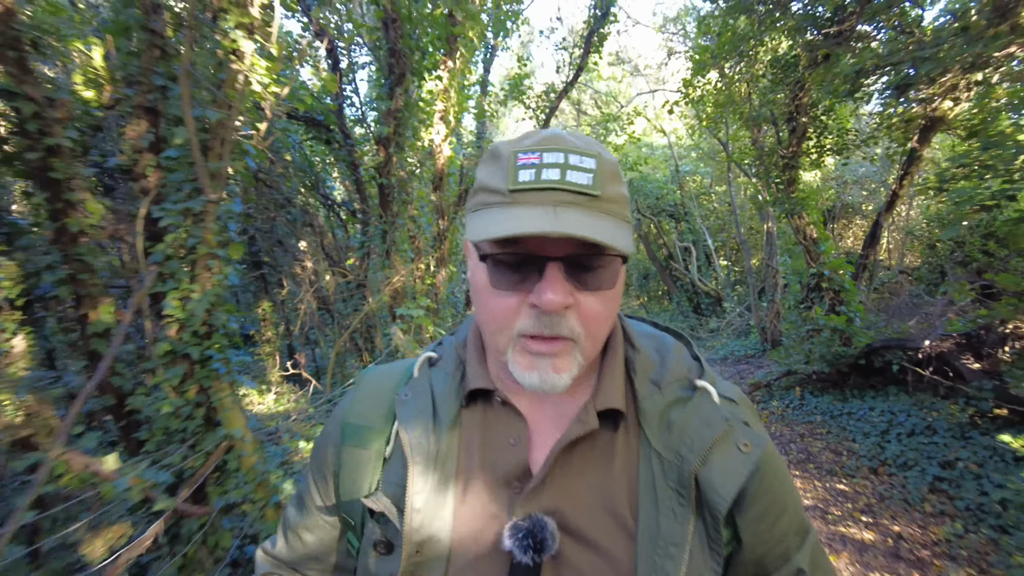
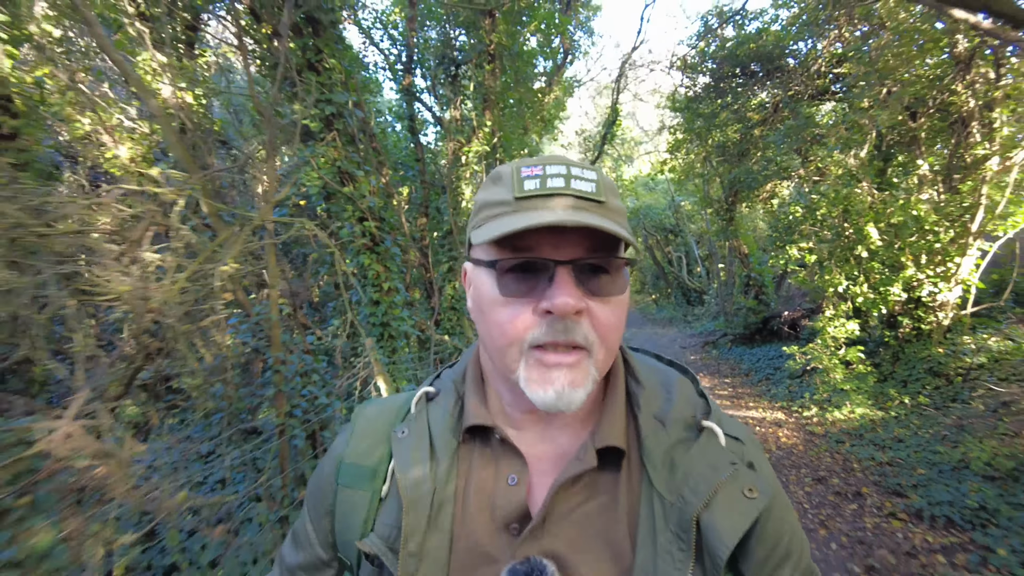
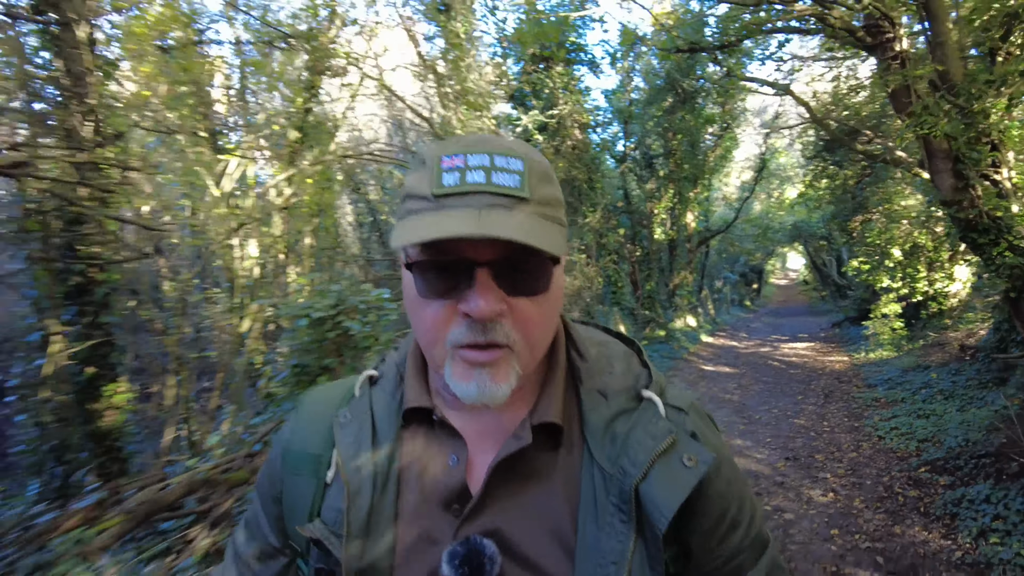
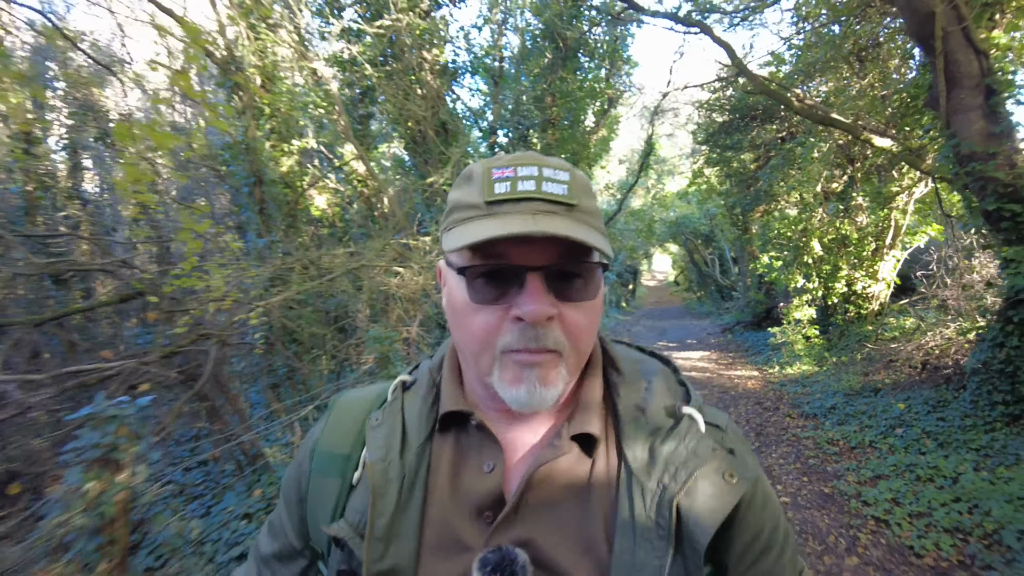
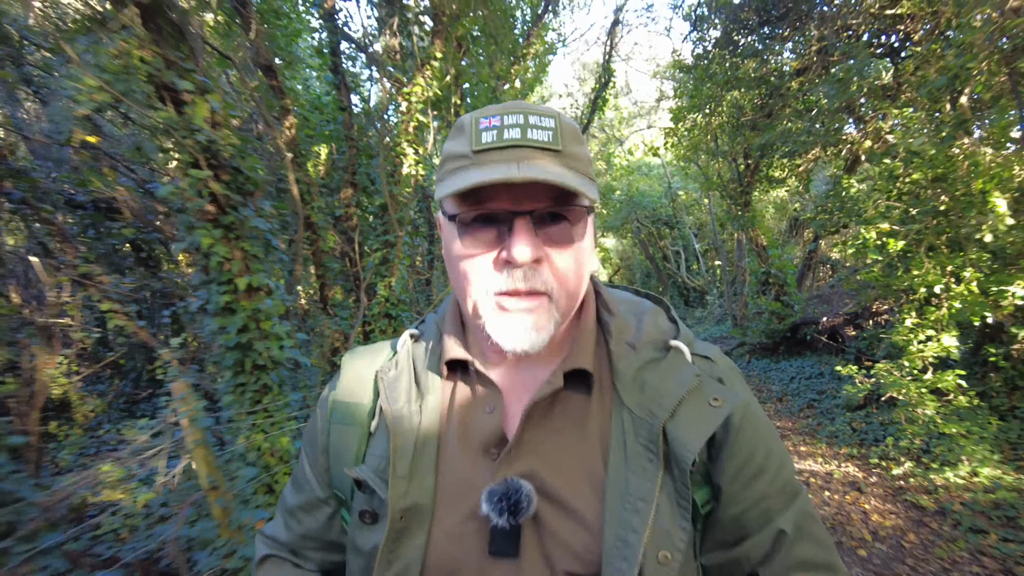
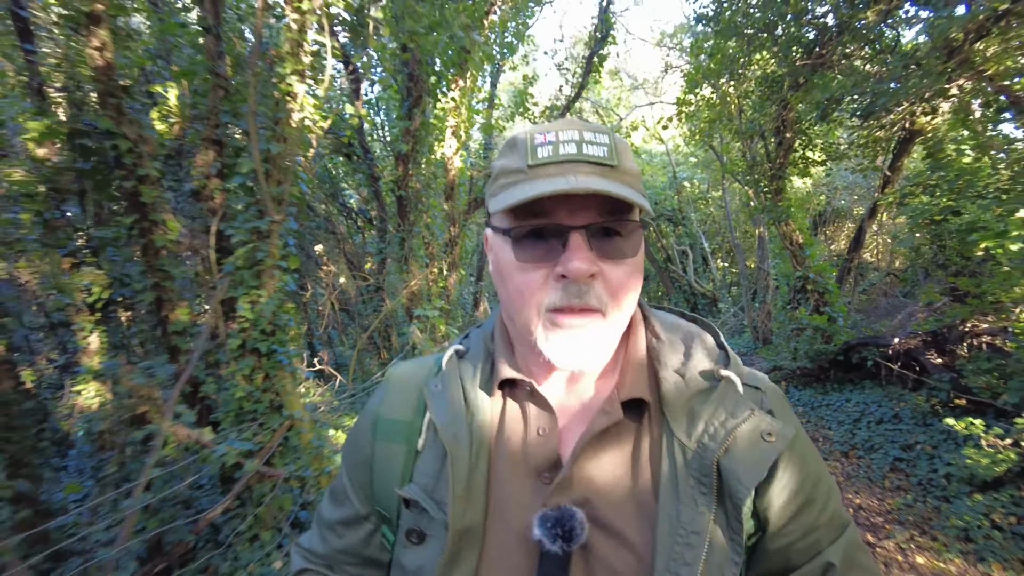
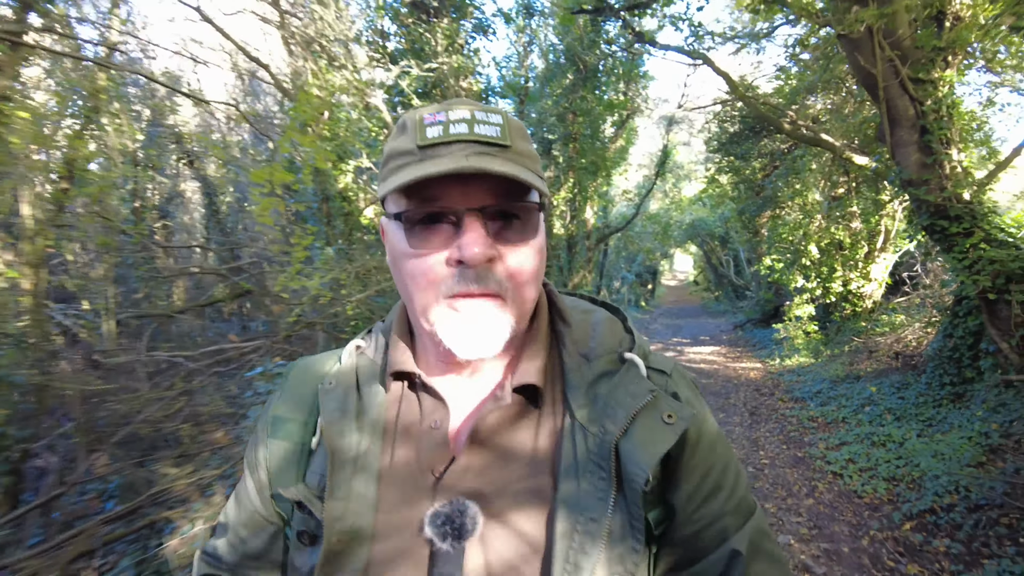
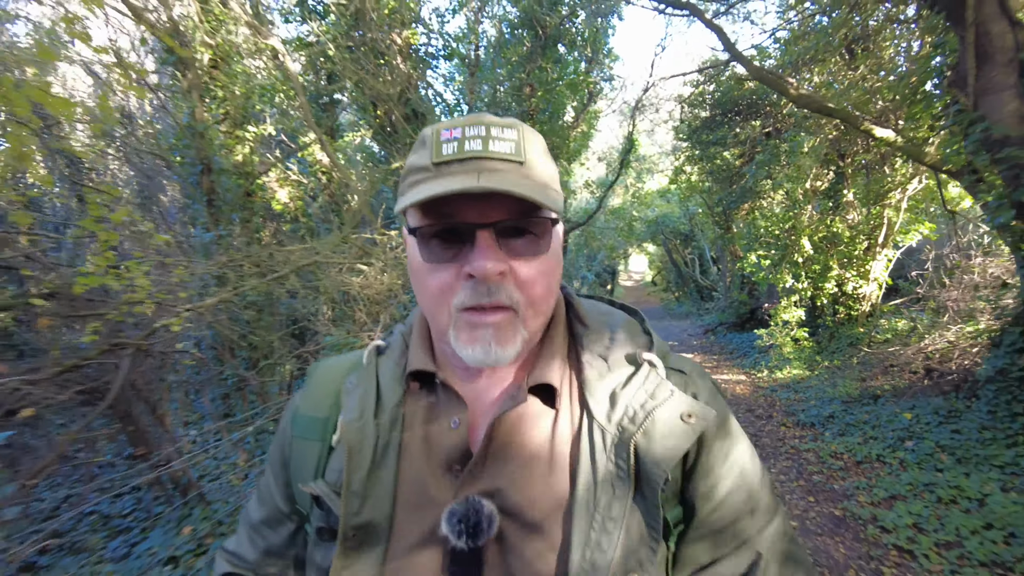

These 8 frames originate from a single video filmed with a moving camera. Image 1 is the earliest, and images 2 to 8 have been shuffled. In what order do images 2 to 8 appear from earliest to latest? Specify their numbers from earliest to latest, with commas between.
6, 5, 2, 8, 4, 7, 3
